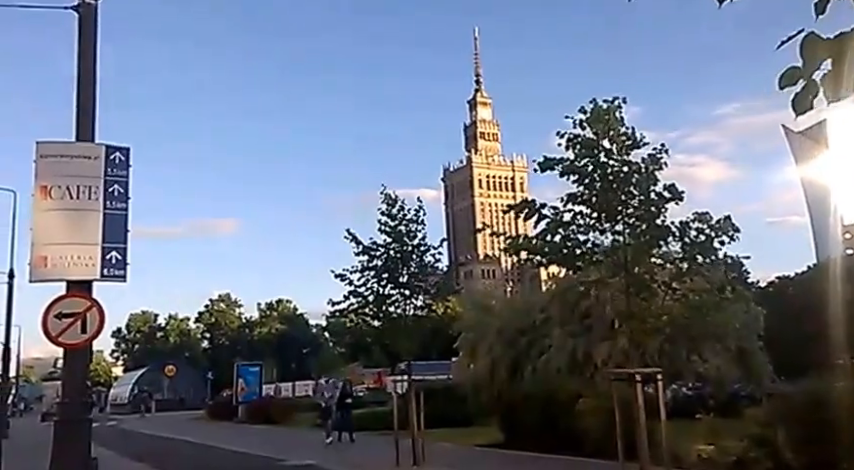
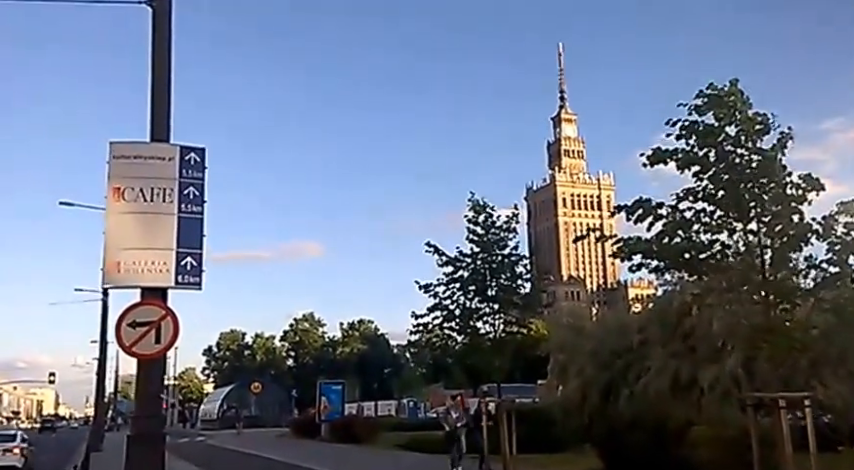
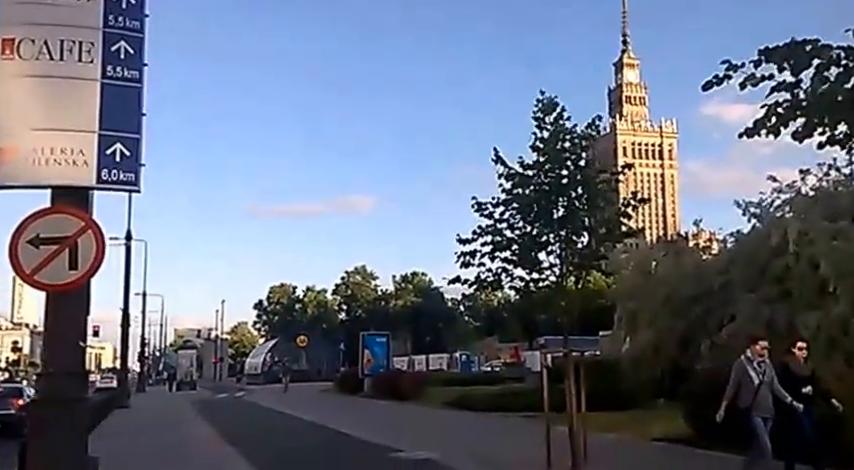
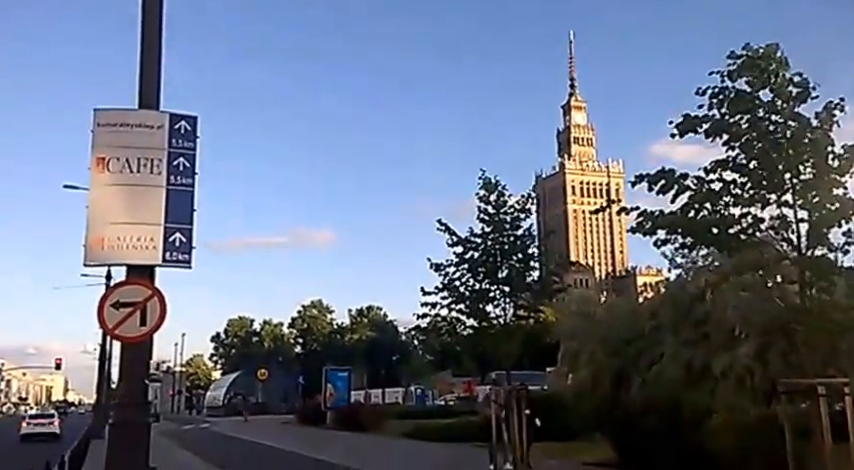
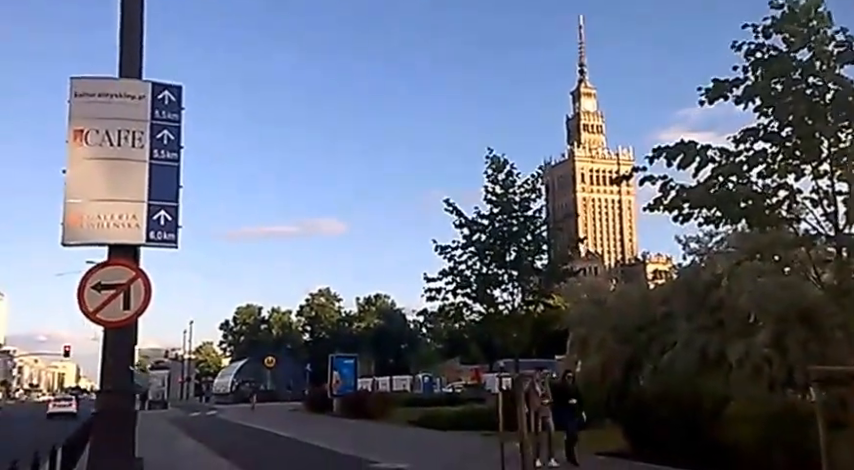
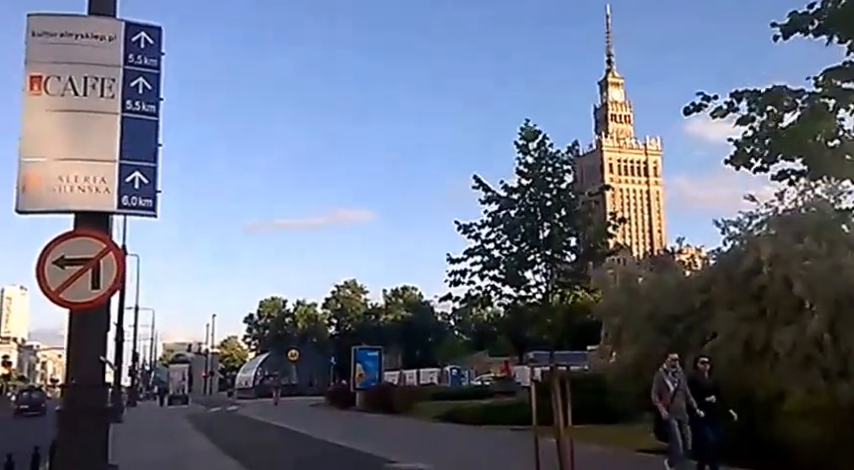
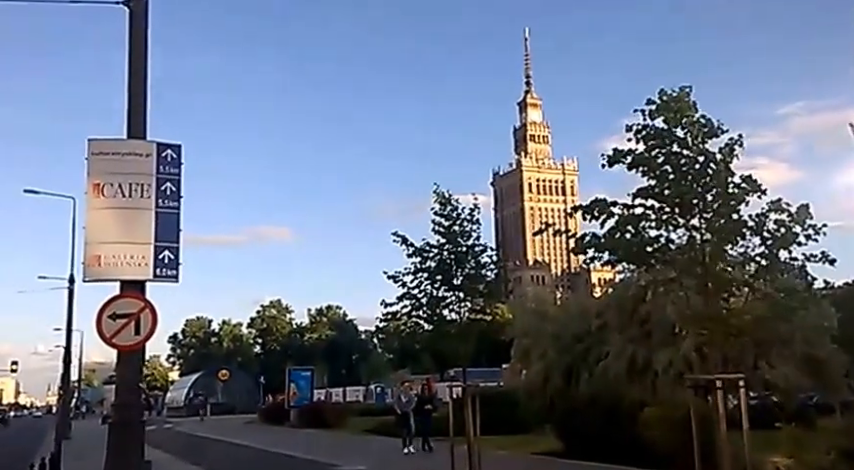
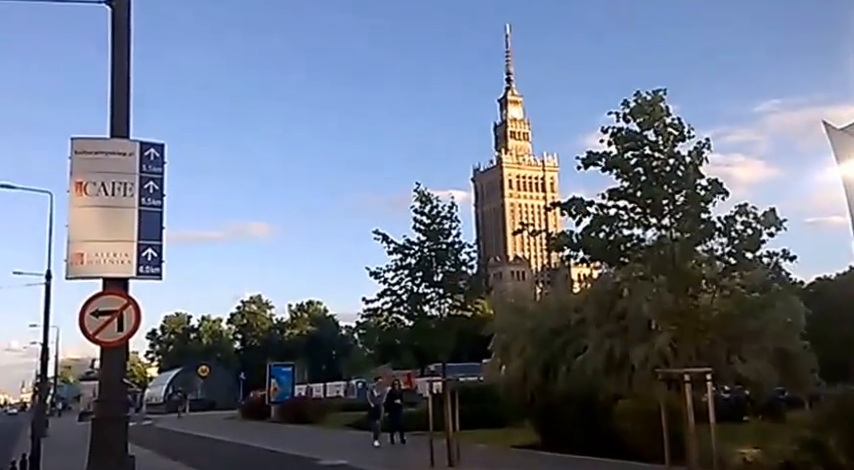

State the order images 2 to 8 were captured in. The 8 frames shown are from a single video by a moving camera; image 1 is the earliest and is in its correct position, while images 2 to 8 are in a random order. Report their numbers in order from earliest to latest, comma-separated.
8, 7, 2, 4, 5, 6, 3
